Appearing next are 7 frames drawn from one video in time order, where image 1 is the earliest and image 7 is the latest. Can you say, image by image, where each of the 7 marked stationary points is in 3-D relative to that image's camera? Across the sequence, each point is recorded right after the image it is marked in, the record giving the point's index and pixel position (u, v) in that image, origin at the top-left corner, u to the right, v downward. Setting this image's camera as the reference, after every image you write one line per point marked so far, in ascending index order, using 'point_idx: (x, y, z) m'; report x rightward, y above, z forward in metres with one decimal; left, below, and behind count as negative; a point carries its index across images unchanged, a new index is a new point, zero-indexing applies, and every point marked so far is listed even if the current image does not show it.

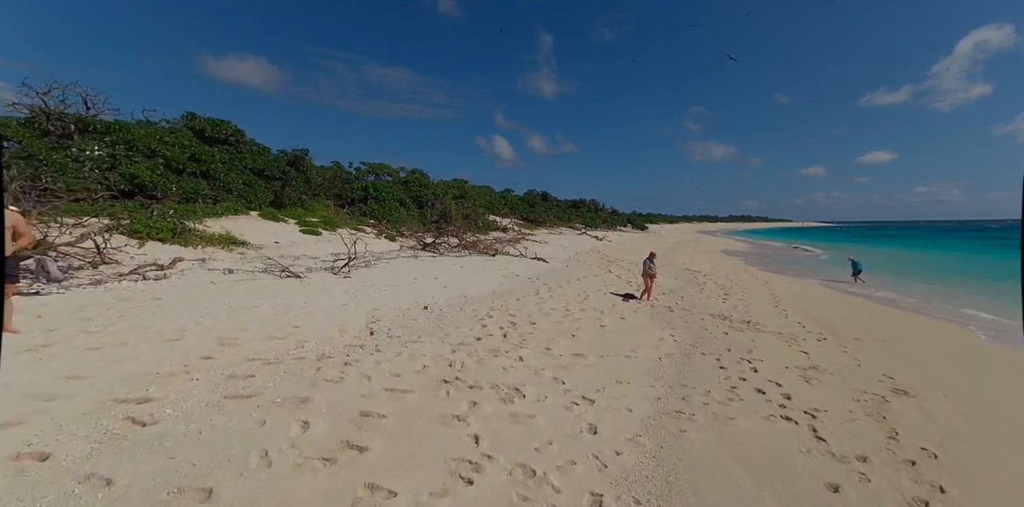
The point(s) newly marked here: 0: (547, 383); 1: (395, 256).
0: (+0.4, -1.4, +4.2) m
1: (-3.5, -0.1, +11.5) m
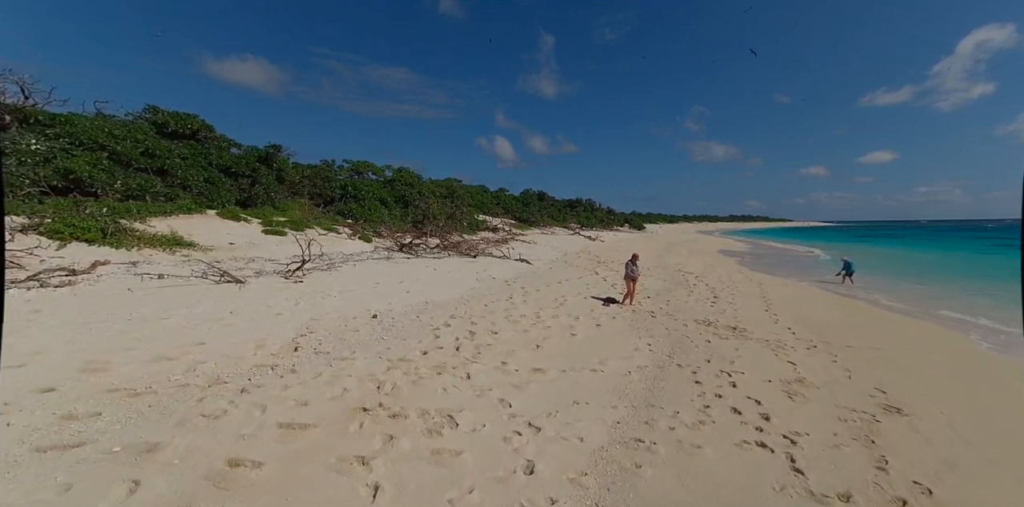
0: (-0.2, -1.5, +3.7) m
1: (-4.1, -0.1, +11.0) m
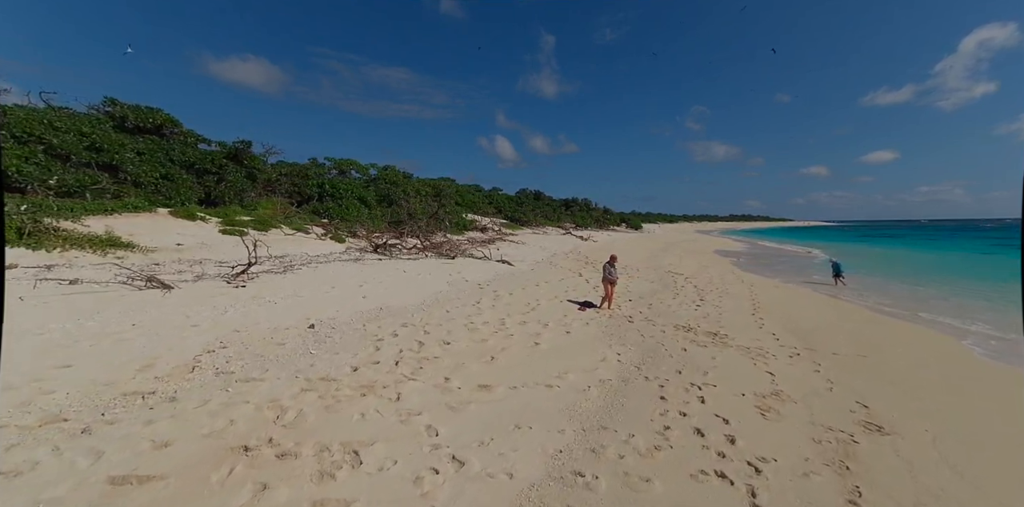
0: (-0.9, -1.6, +3.3) m
1: (-4.8, -0.2, +10.5) m
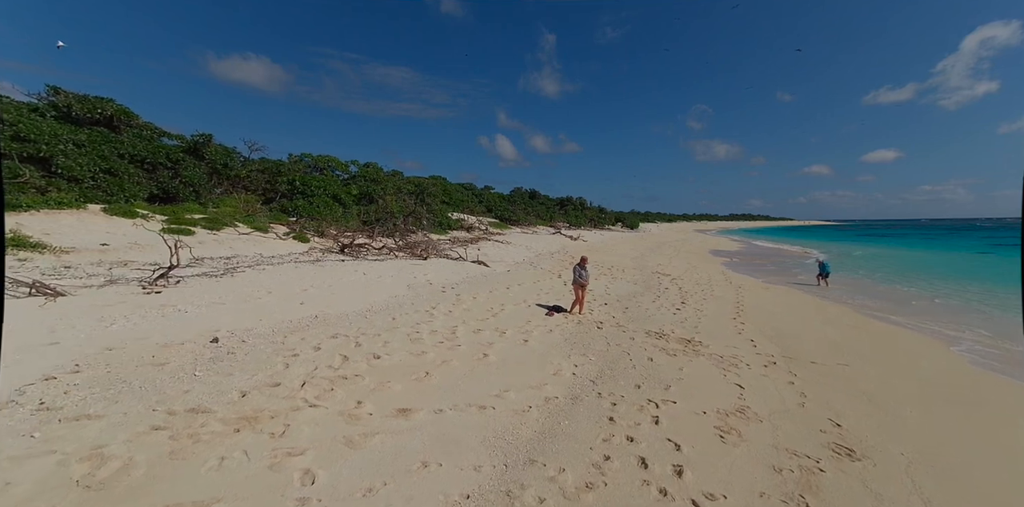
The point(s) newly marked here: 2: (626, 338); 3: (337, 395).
0: (-1.7, -1.6, +2.7) m
1: (-5.7, -0.2, +9.9) m
2: (+2.5, -1.9, +8.6) m
3: (-1.8, -1.5, +4.0) m
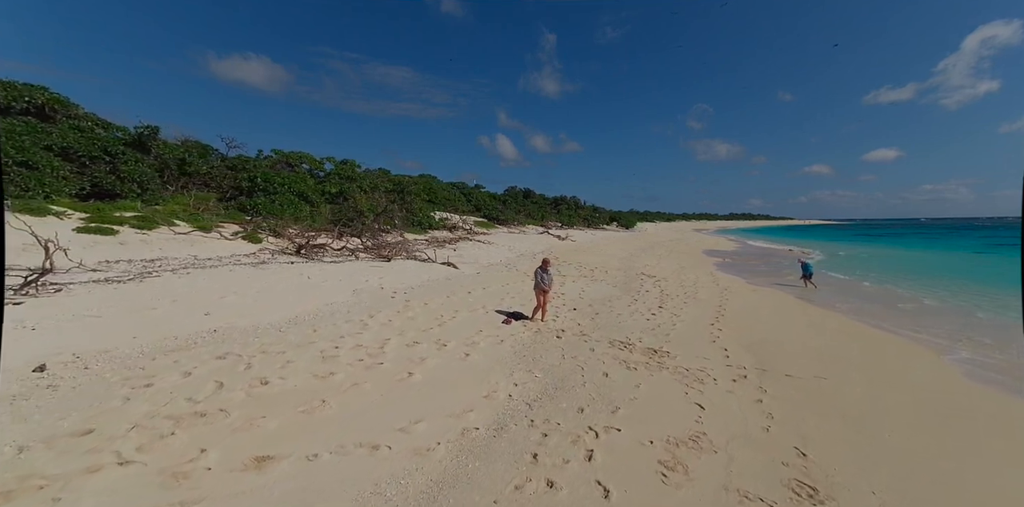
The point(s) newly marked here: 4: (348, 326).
0: (-2.6, -1.7, +2.0) m
1: (-6.7, -0.2, +9.1) m
2: (+1.5, -1.9, +7.9) m
3: (-2.8, -1.5, +3.2) m
4: (-2.8, -1.2, +6.6) m
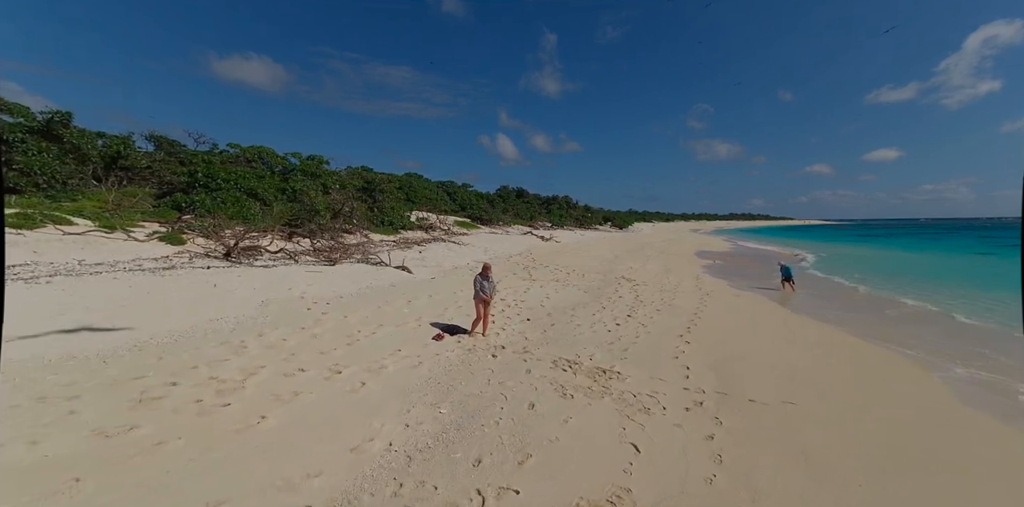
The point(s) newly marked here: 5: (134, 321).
0: (-4.0, -1.8, +0.9) m
1: (-8.1, -0.3, +8.0) m
2: (+0.2, -2.0, +6.8) m
3: (-4.1, -1.6, +2.1) m
4: (-4.1, -1.3, +5.5) m
5: (-5.8, -0.9, +6.1) m
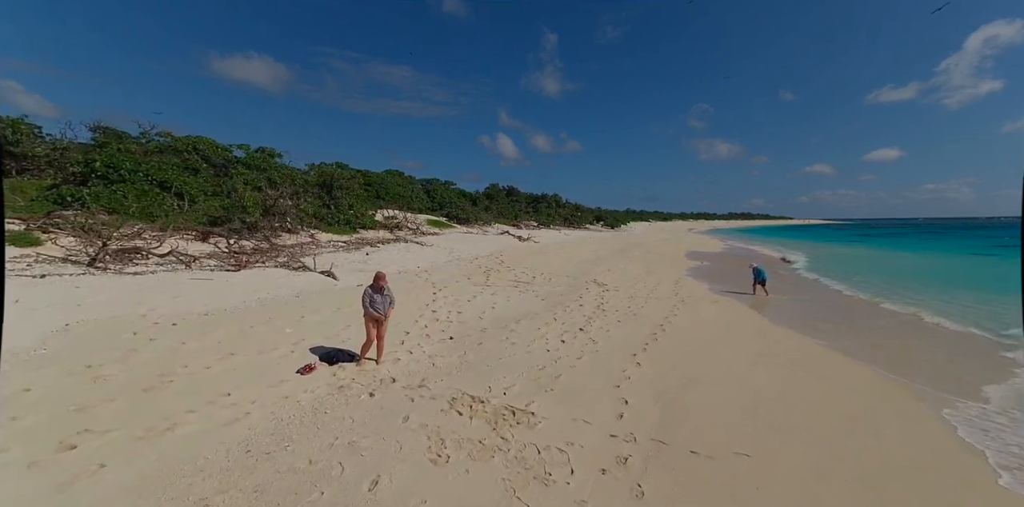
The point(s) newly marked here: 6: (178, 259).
0: (-5.6, -1.9, -0.9) m
1: (-9.7, -0.4, +6.2) m
2: (-1.5, -2.1, +5.0) m
3: (-5.8, -1.7, +0.4) m
4: (-5.8, -1.4, +3.7) m
5: (-7.5, -1.0, +4.4) m
6: (-8.3, -0.2, +9.7) m
